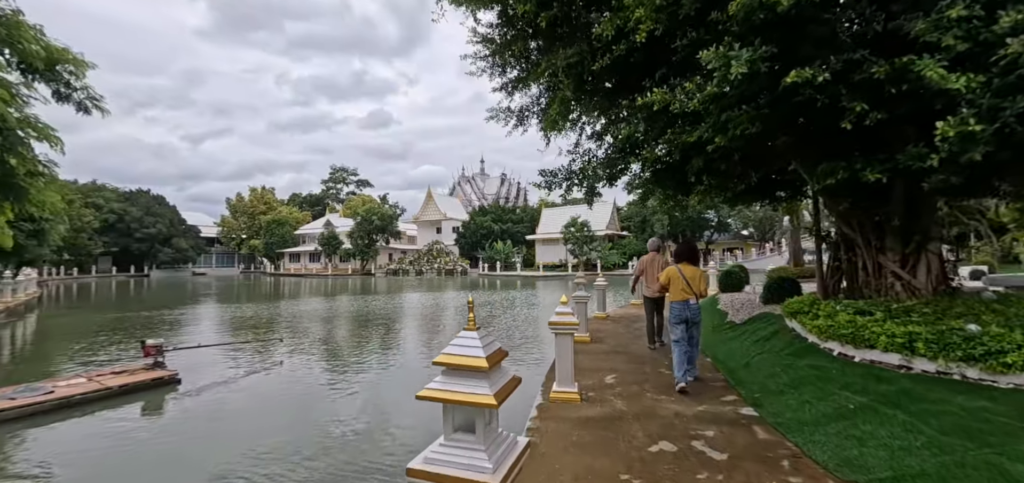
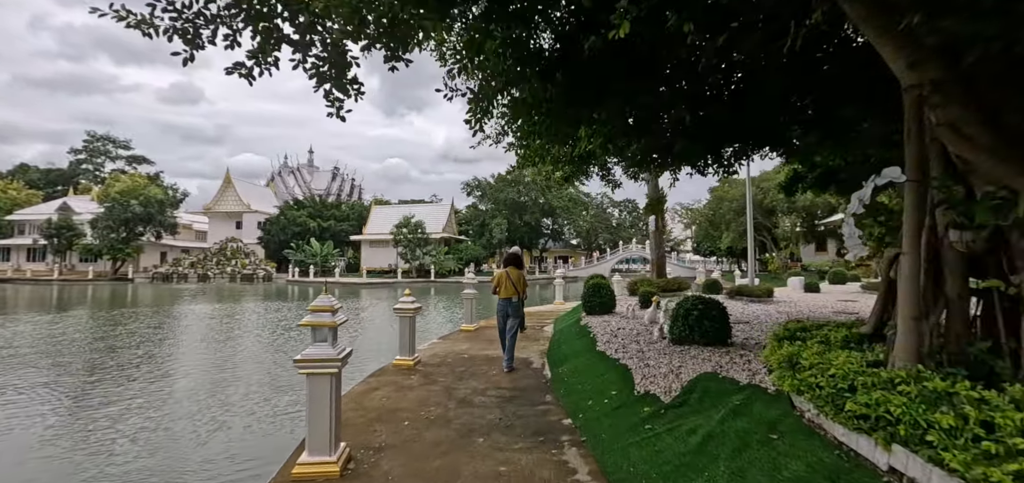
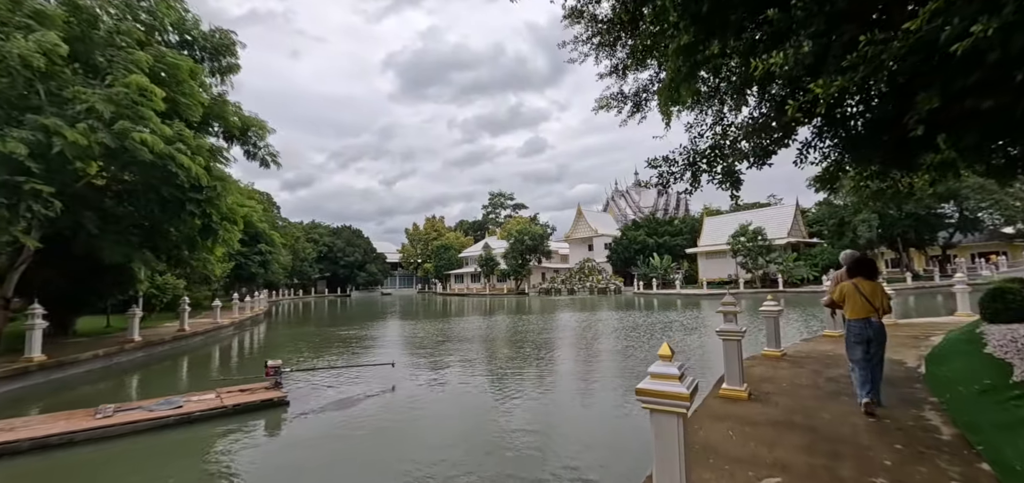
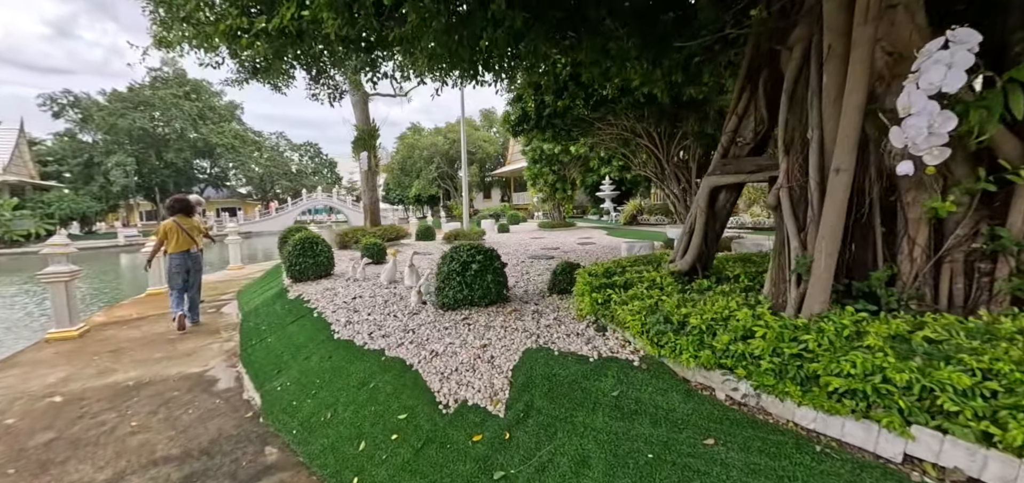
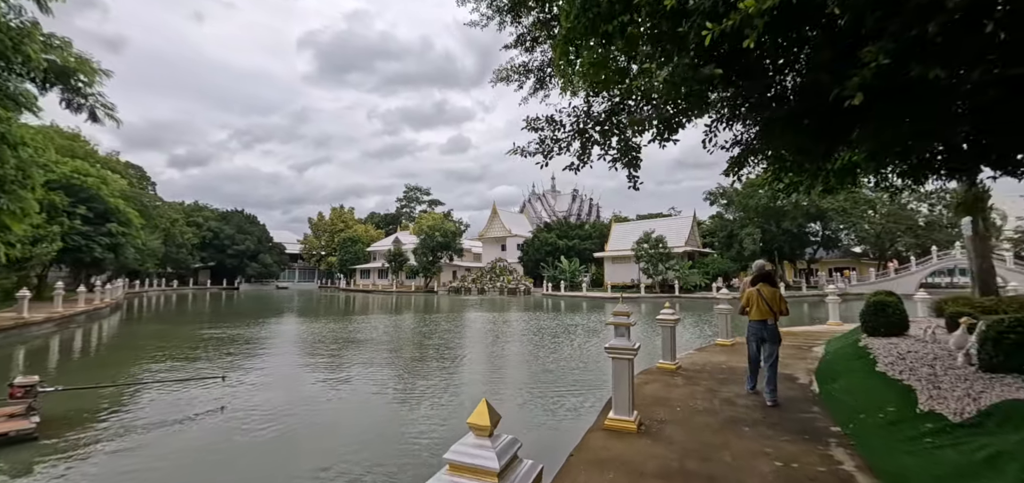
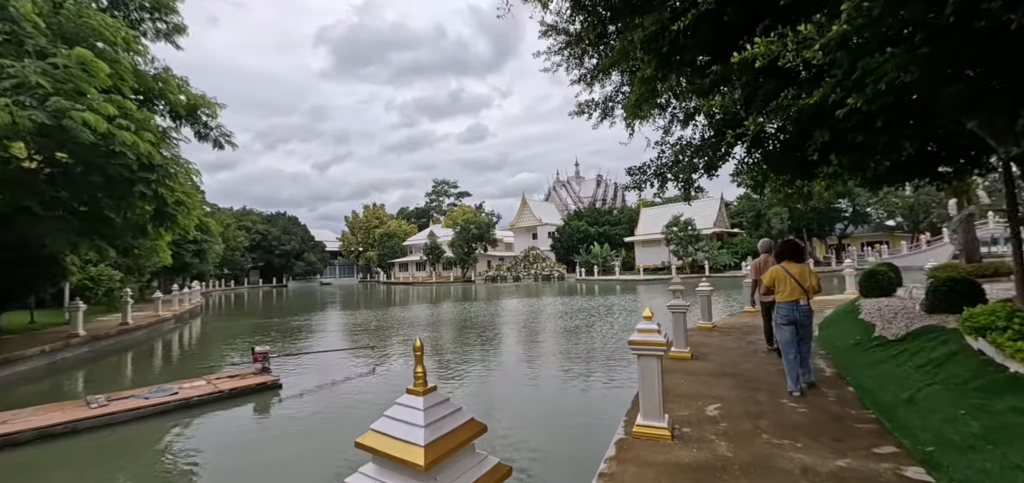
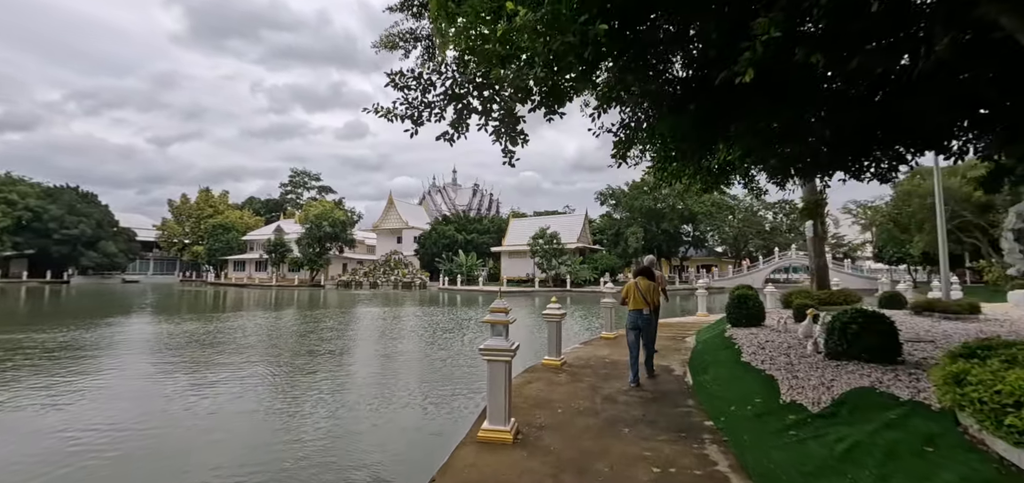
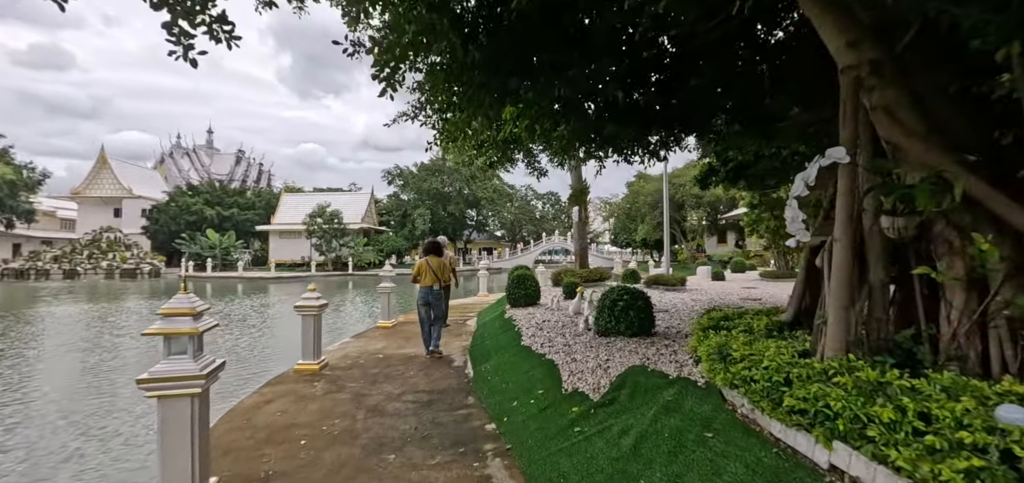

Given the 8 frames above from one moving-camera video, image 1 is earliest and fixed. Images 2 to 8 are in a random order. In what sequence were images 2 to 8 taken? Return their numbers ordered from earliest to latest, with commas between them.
6, 3, 5, 7, 2, 8, 4
